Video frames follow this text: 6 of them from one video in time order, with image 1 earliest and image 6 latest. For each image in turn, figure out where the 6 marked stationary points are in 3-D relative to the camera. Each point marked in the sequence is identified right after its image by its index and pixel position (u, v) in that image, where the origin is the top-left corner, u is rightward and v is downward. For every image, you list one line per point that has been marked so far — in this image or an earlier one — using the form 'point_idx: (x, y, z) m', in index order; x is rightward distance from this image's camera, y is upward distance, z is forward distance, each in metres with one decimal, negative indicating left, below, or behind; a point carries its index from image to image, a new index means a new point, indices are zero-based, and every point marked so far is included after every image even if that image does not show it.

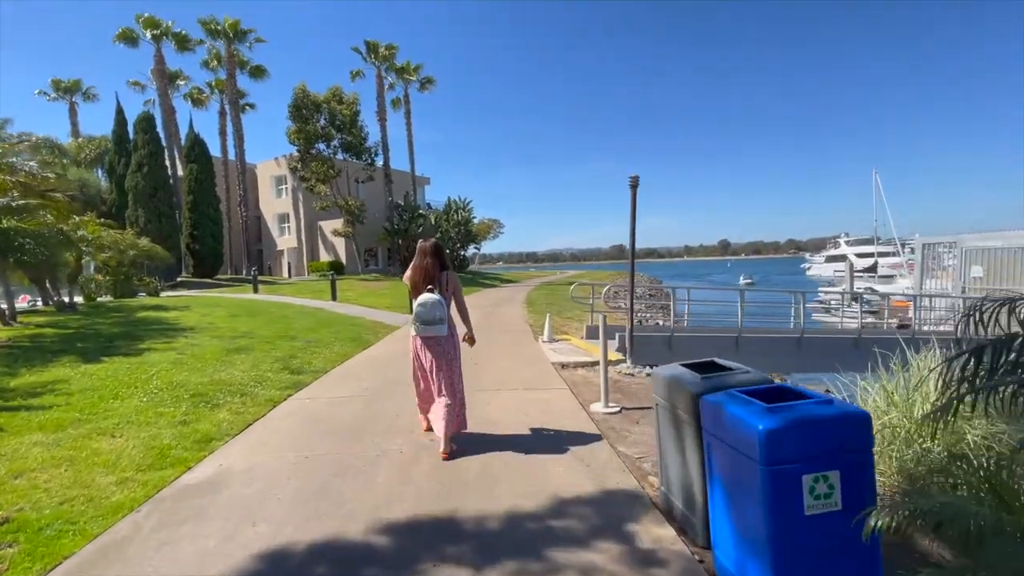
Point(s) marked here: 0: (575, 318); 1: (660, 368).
0: (+2.5, -1.3, +18.7) m
1: (+1.3, -0.7, +4.1) m
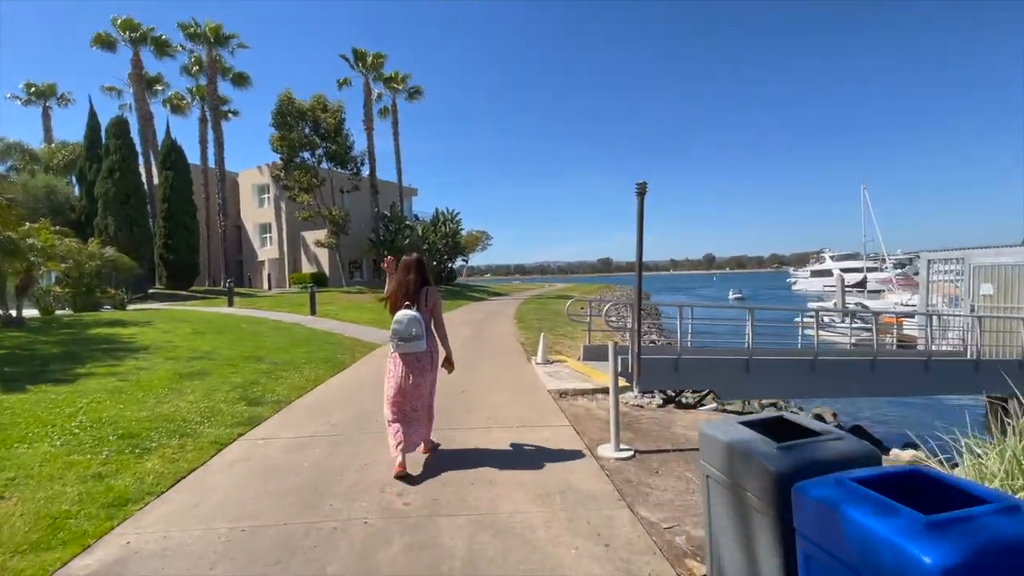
0: (+2.1, -1.9, +17.6) m
1: (+1.3, -0.9, +3.1) m
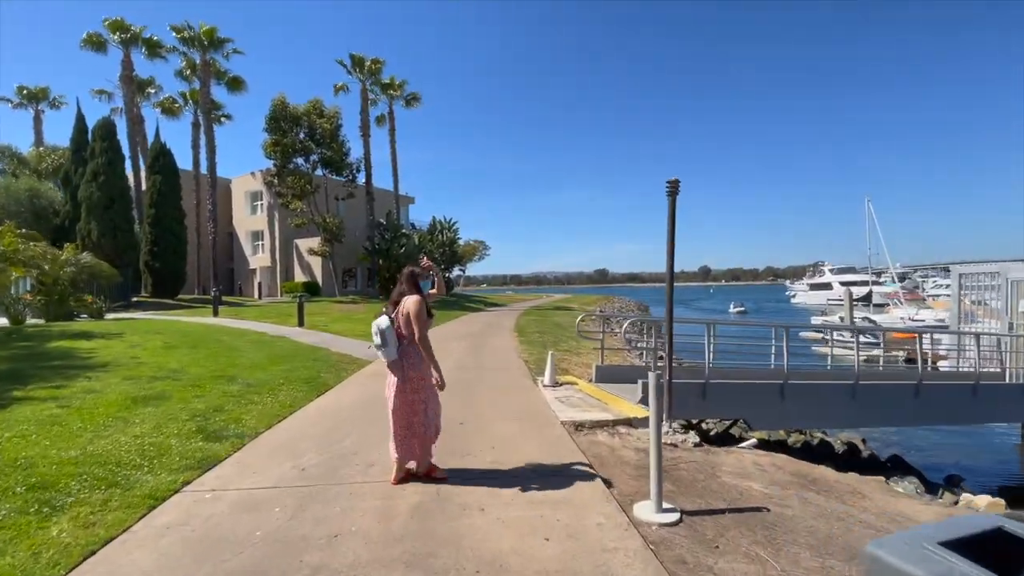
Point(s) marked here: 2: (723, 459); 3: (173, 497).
0: (+2.2, -2.3, +16.3) m
1: (+1.5, -1.0, +1.8) m
2: (+2.8, -2.3, +6.4) m
3: (-3.6, -2.2, +5.0) m
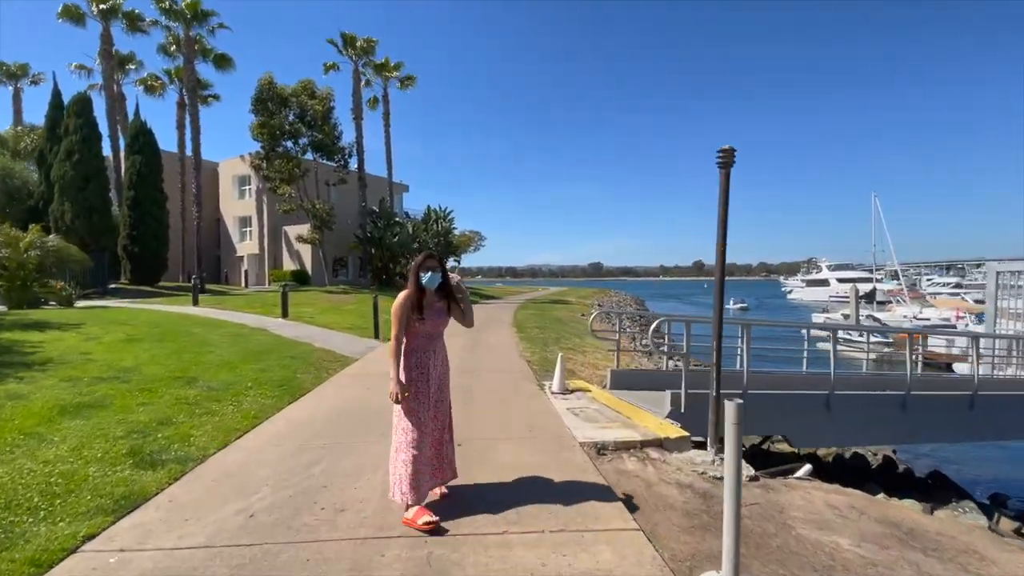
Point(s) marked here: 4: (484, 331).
0: (+2.2, -2.1, +15.0) m
1: (+1.6, -1.0, +0.5) m
2: (+3.0, -2.3, +5.1) m
3: (-3.5, -2.1, +3.7) m
4: (-1.1, -1.7, +18.0) m
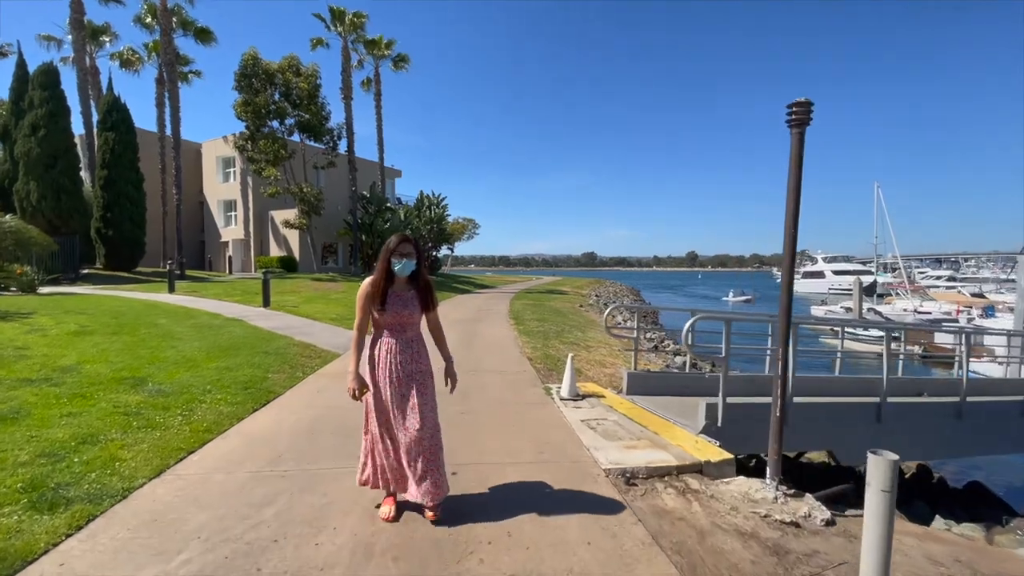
0: (+2.1, -1.8, +13.9) m
1: (+1.8, -1.1, -0.7) m
2: (+3.1, -2.2, +3.9) m
3: (-3.3, -2.0, +2.4) m
4: (-1.2, -1.3, +16.8) m
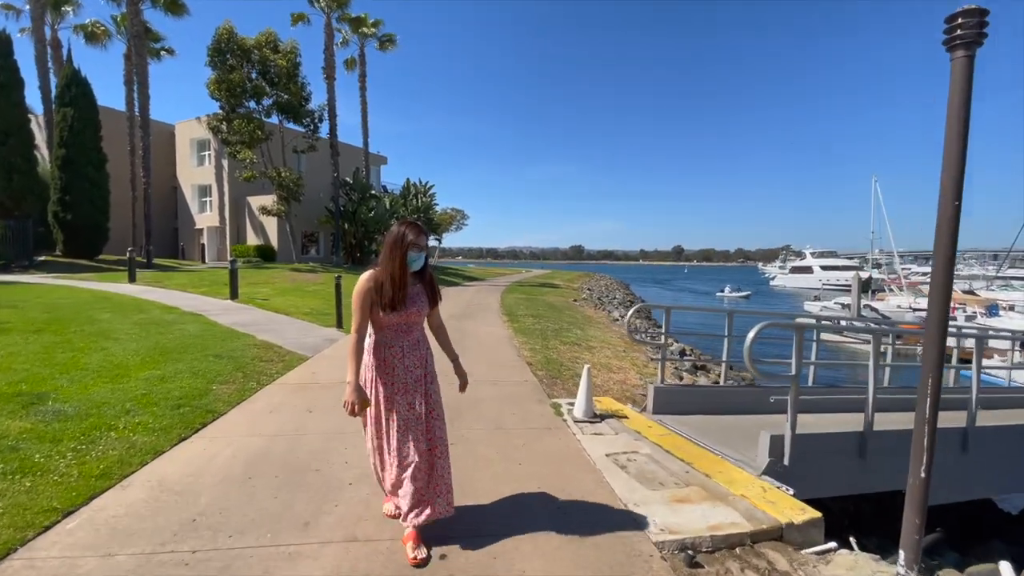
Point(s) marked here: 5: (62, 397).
0: (+2.0, -1.6, +12.4) m
1: (+2.1, -1.1, -2.2) m
2: (+3.2, -2.2, +2.5) m
3: (-3.1, -2.0, +0.8) m
4: (-1.4, -1.1, +15.2) m
5: (-5.9, -1.4, +6.2) m
